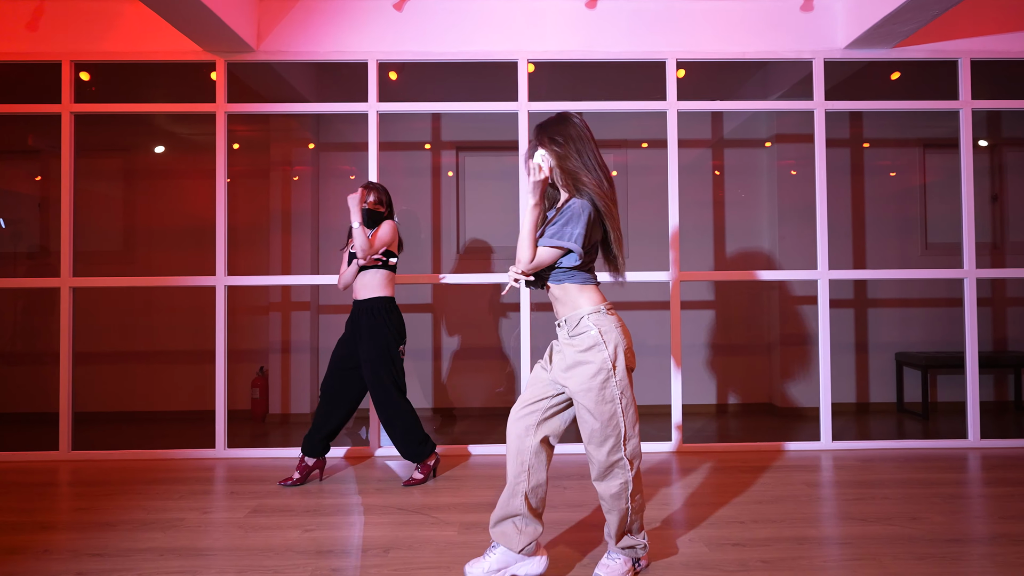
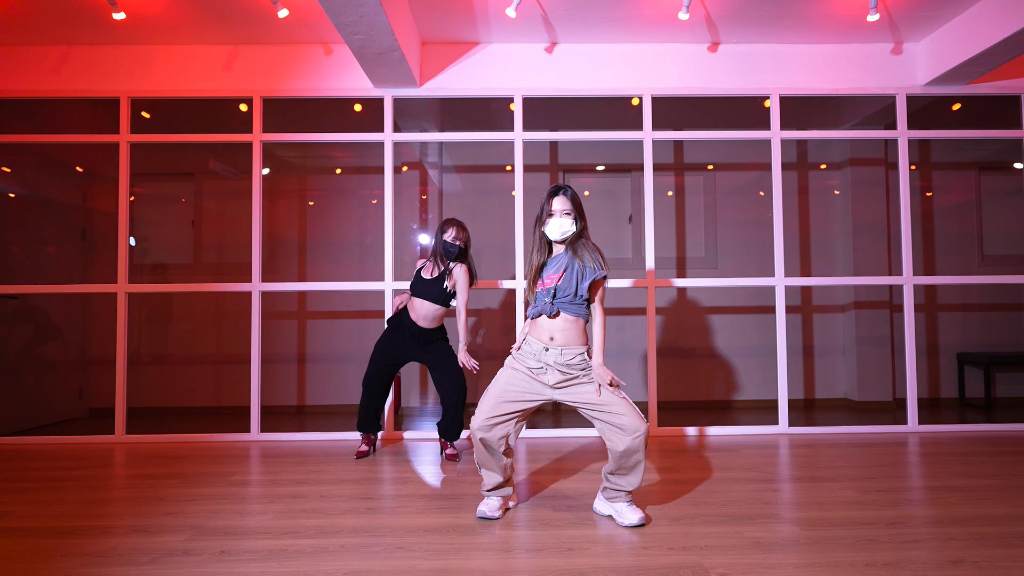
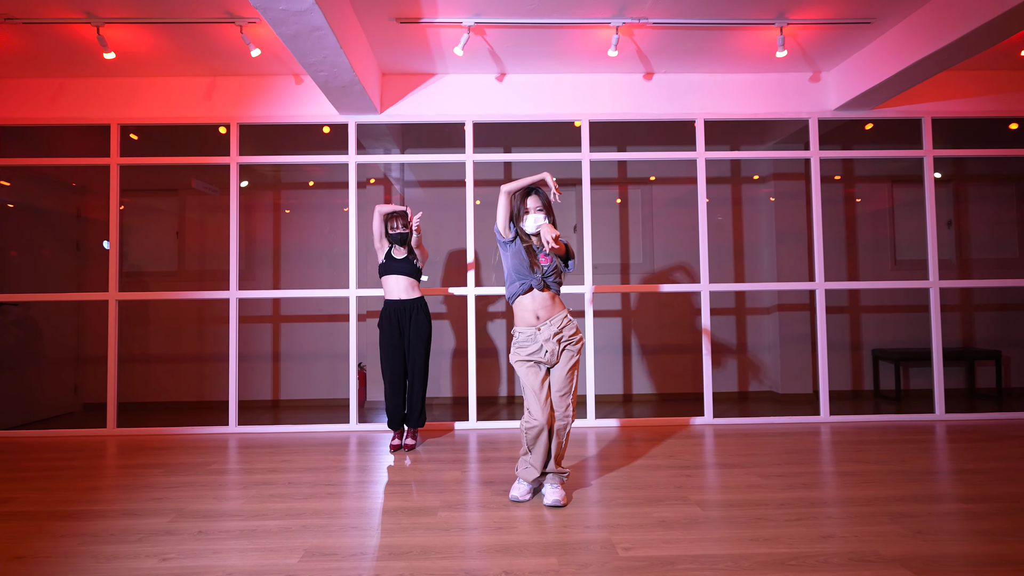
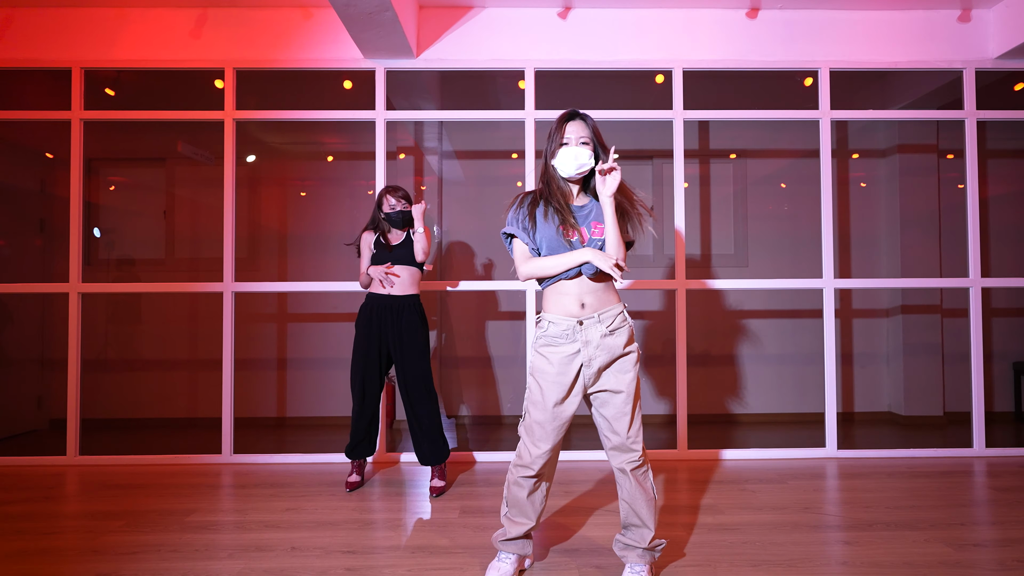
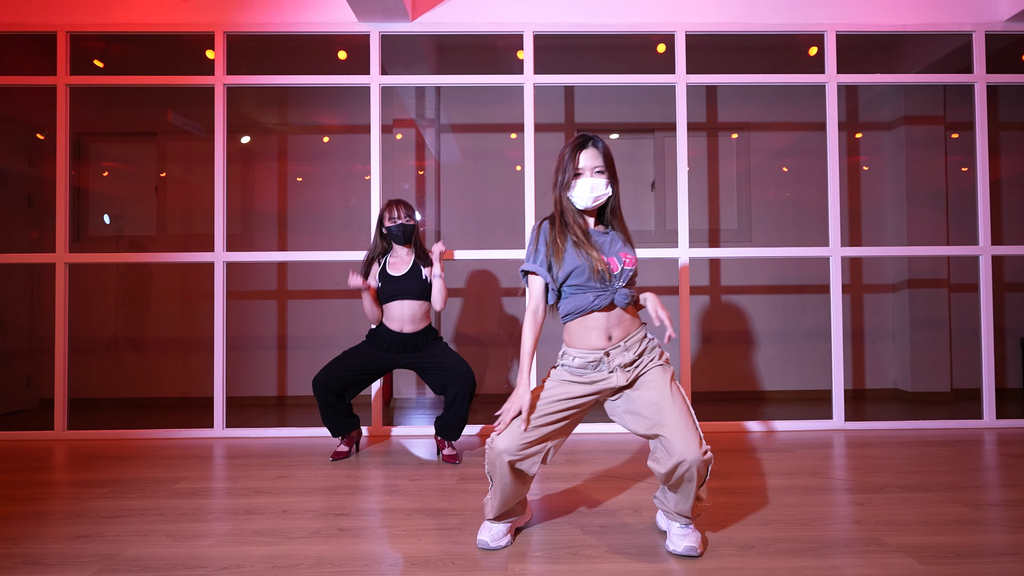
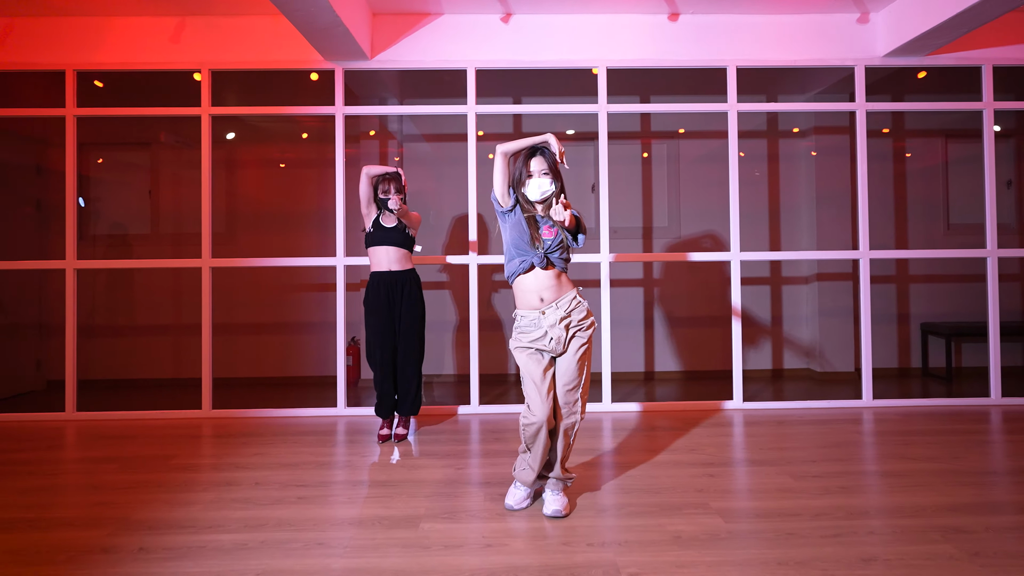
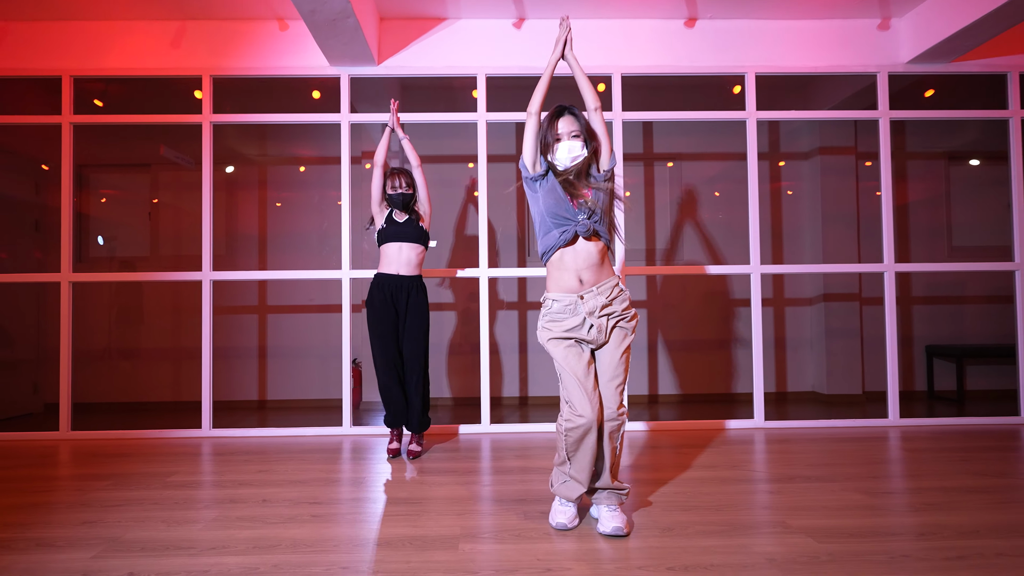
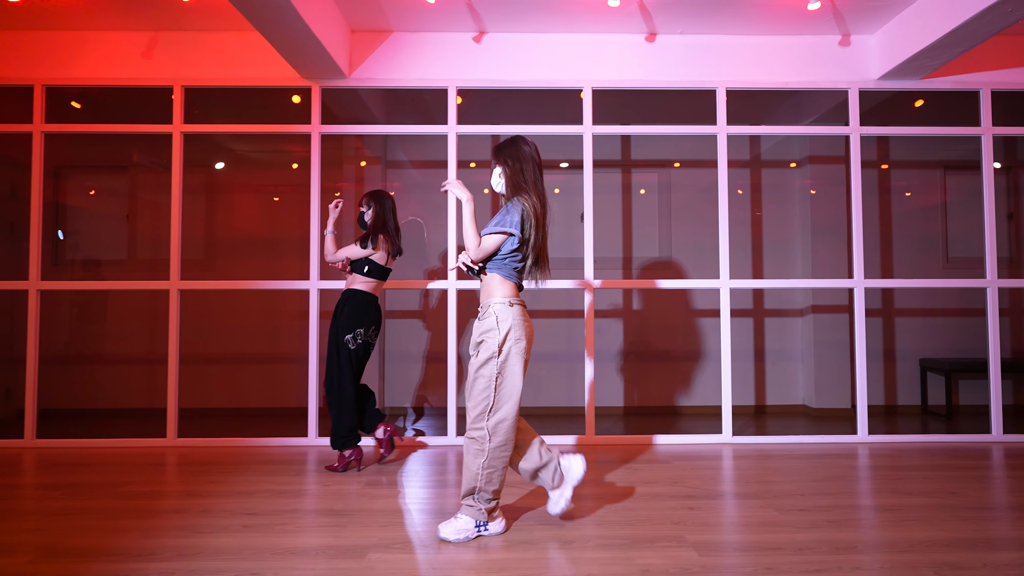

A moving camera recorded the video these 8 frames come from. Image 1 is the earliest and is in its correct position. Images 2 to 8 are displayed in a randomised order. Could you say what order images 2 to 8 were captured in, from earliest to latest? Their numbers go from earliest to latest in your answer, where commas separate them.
8, 4, 2, 5, 7, 3, 6
